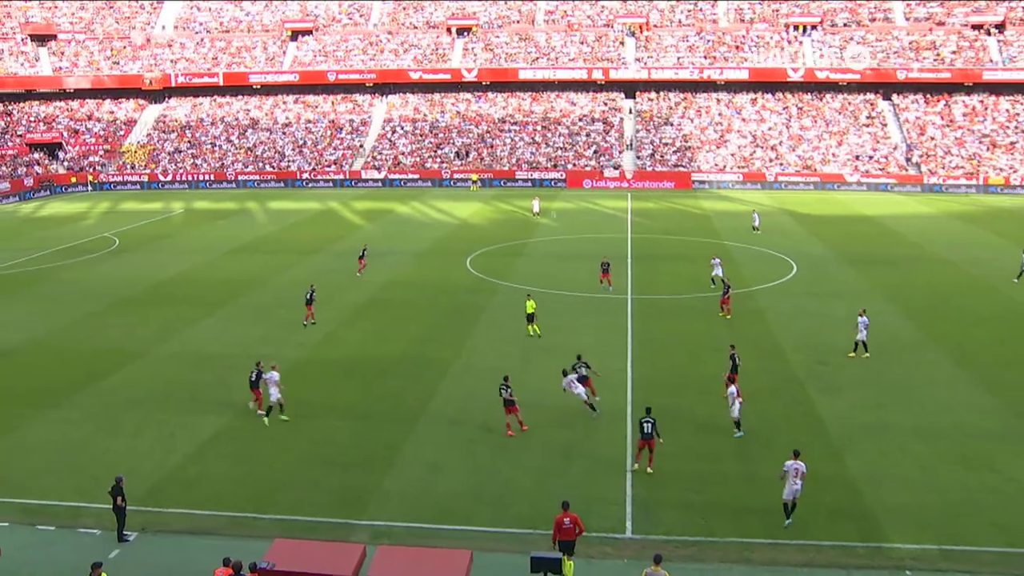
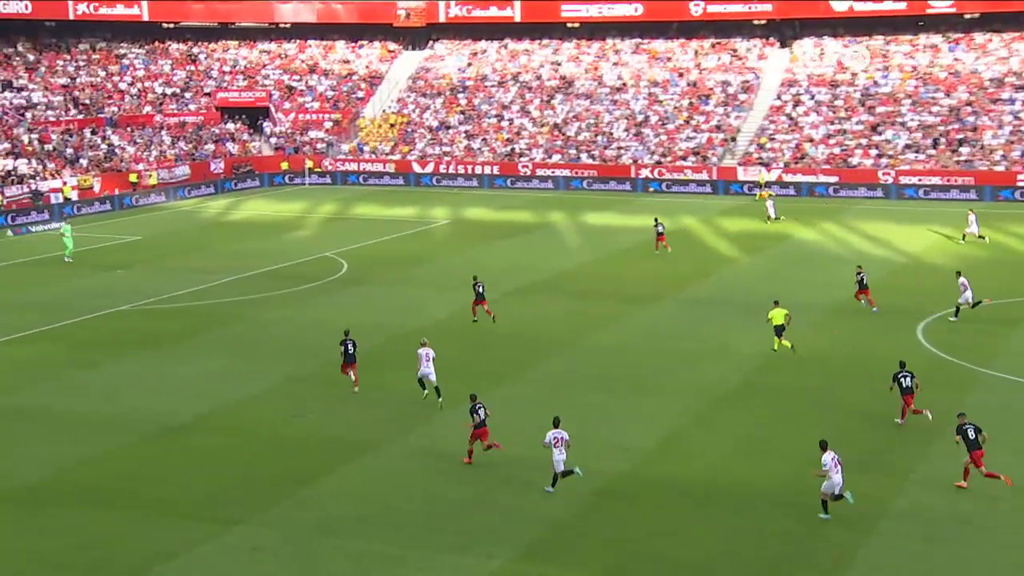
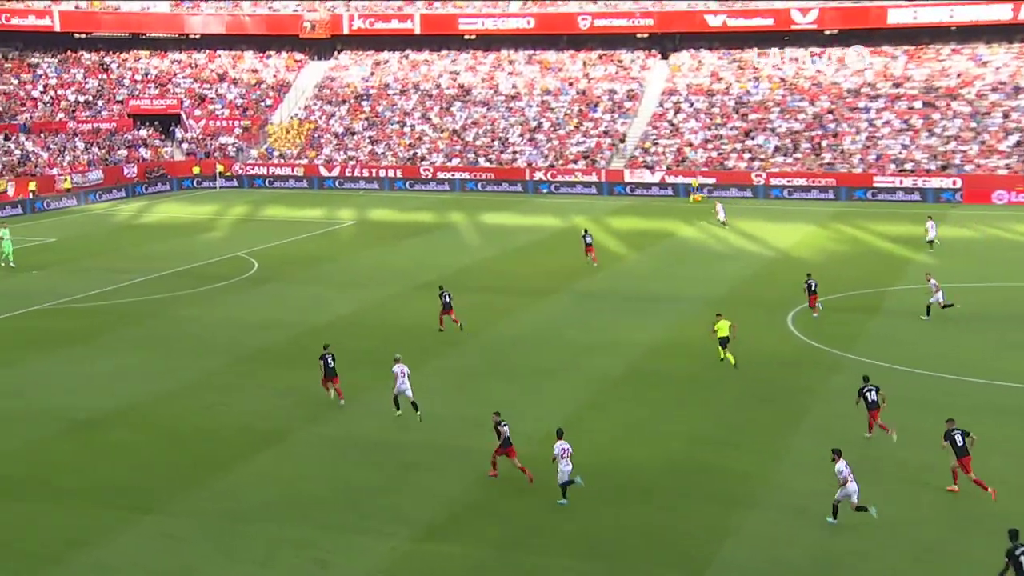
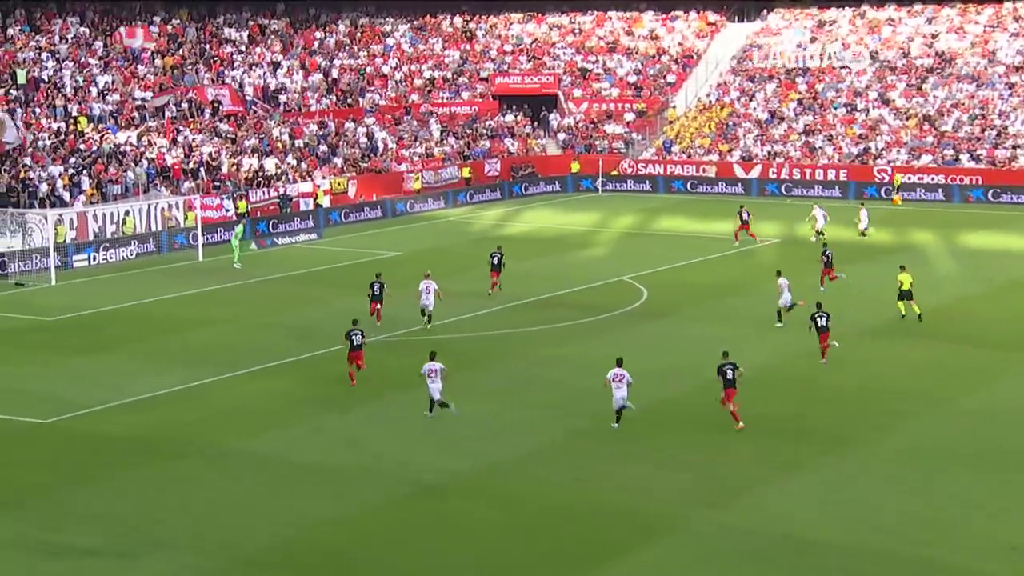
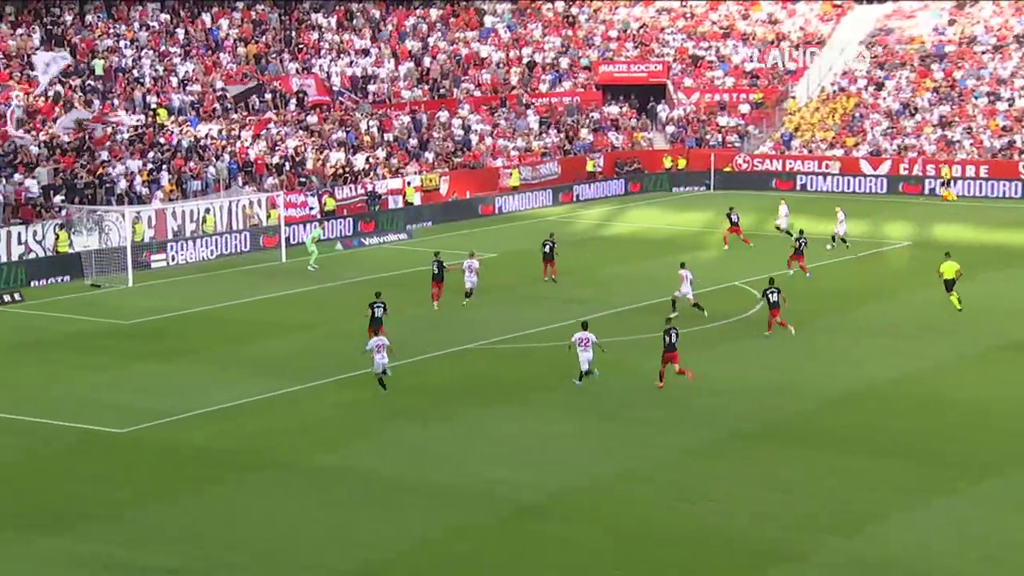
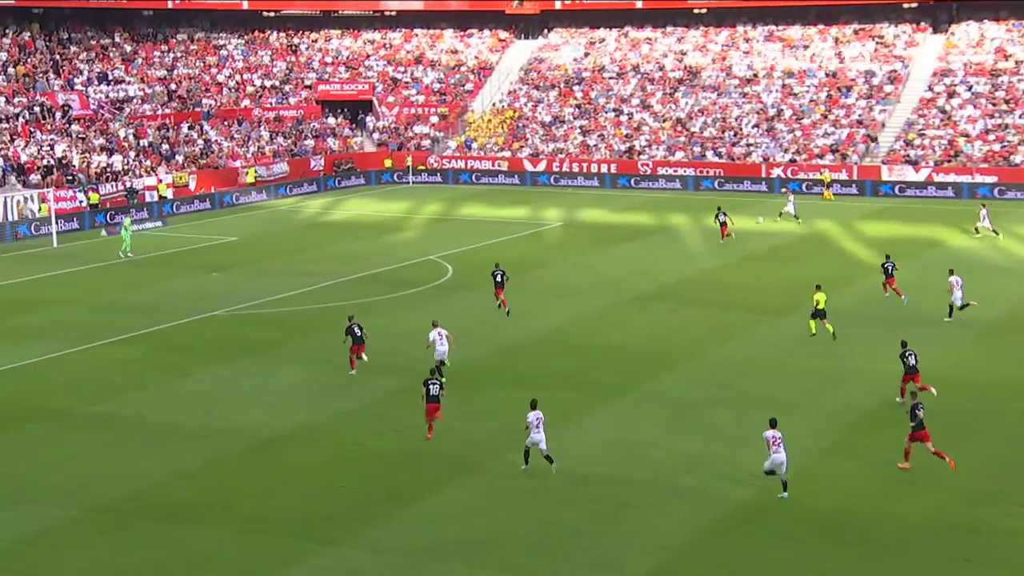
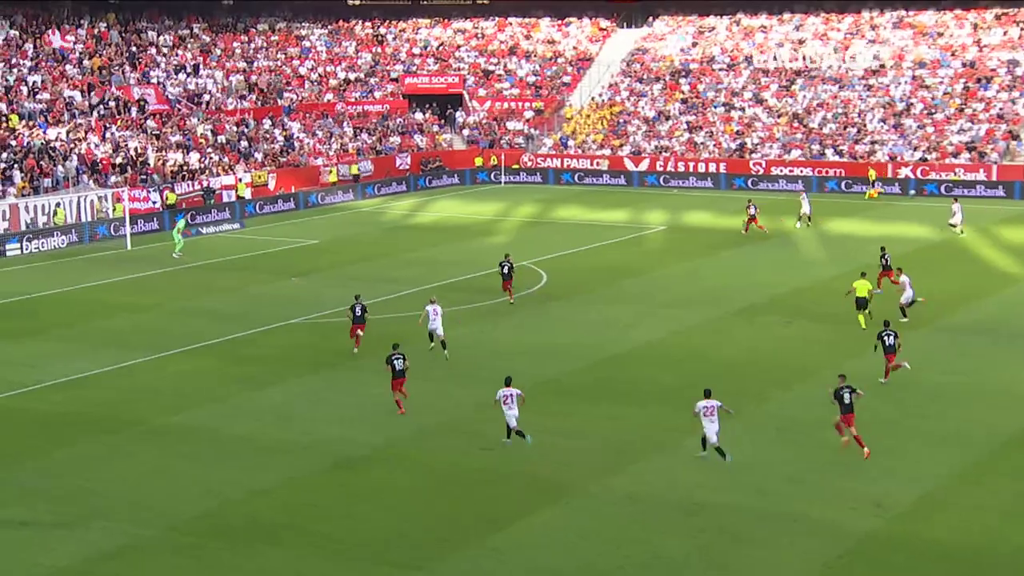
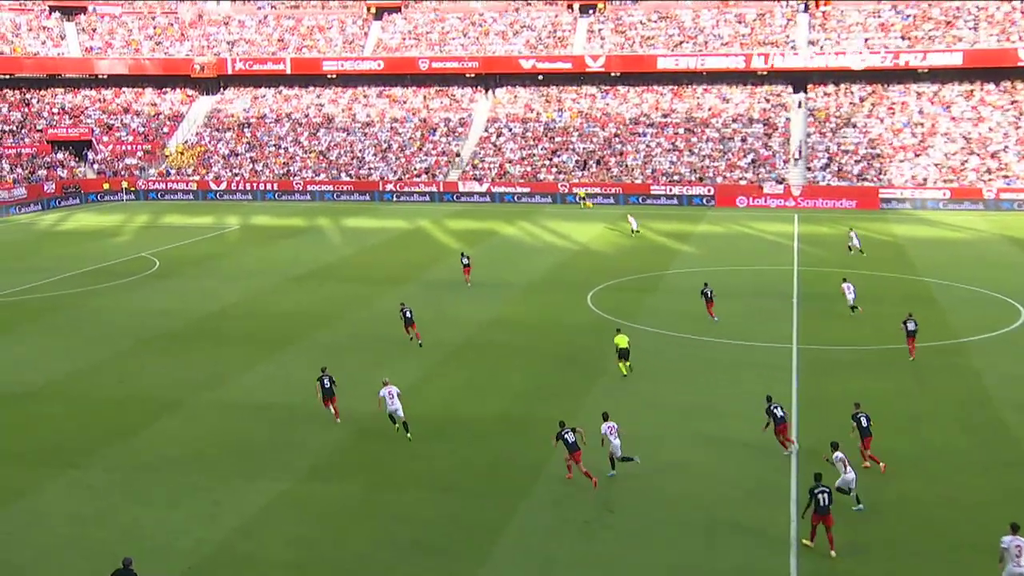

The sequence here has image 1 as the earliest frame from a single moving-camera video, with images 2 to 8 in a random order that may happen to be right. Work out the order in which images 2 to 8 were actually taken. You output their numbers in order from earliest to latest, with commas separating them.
8, 3, 2, 6, 7, 4, 5
